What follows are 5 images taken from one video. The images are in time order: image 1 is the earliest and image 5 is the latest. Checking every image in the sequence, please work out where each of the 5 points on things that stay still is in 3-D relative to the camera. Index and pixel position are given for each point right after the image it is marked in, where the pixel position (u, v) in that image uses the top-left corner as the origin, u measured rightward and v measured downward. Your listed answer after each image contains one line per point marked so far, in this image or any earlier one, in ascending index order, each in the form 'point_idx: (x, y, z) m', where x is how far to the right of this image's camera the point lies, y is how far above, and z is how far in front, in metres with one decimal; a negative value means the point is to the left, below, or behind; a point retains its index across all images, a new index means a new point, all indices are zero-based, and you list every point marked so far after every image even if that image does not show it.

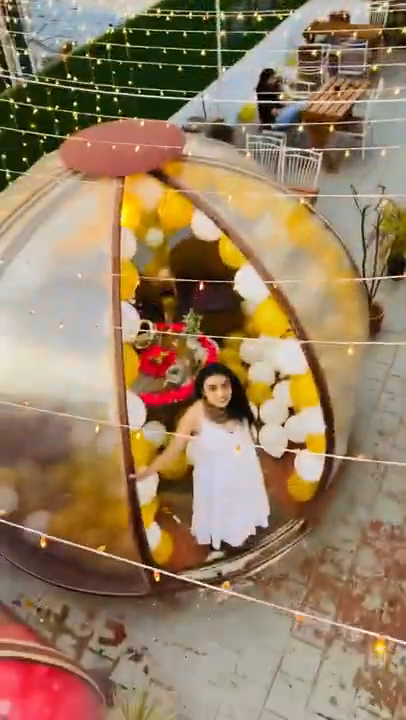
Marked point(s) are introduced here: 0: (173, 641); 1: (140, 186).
0: (-0.2, -2.0, +4.5) m
1: (-0.4, +1.1, +4.1) m
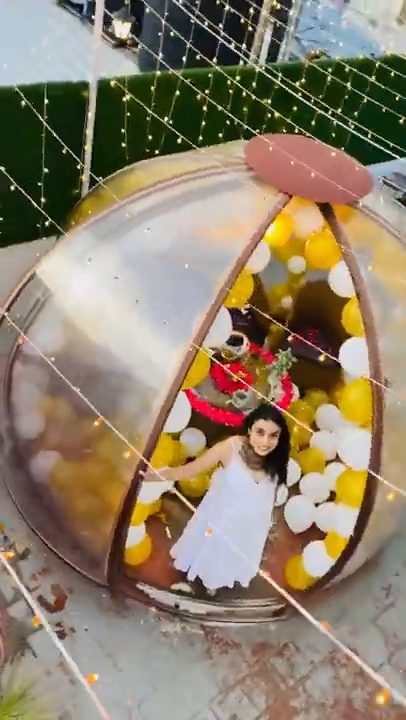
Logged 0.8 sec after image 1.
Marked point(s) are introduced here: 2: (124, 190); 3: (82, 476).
0: (-0.7, -2.0, +4.4) m
1: (+0.6, +0.9, +3.9) m
2: (-0.6, +1.2, +4.5) m
3: (-0.8, -0.8, +4.2) m
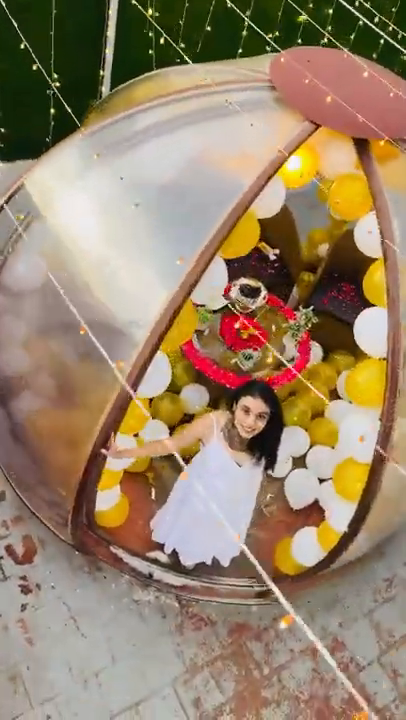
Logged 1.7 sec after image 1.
0: (-0.9, -1.6, +4.1) m
1: (+0.7, +1.1, +3.2) m
2: (-0.4, +1.6, +3.9) m
3: (-0.9, -0.4, +3.8) m
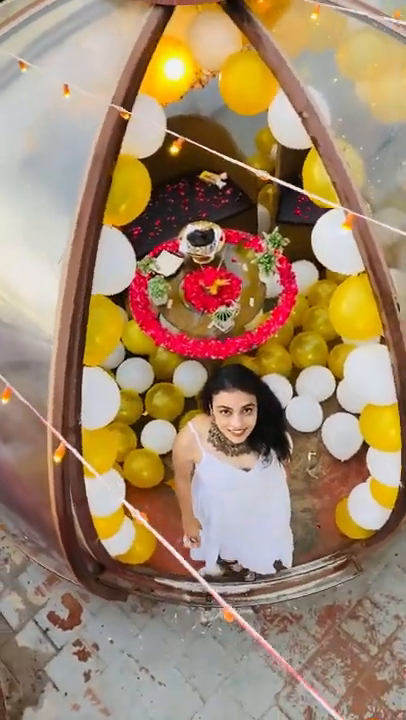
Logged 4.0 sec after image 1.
0: (-0.4, -1.7, +3.6) m
1: (0.0, +1.3, +2.4) m
2: (-1.2, +1.4, +3.1) m
3: (-0.9, -0.6, +3.3) m
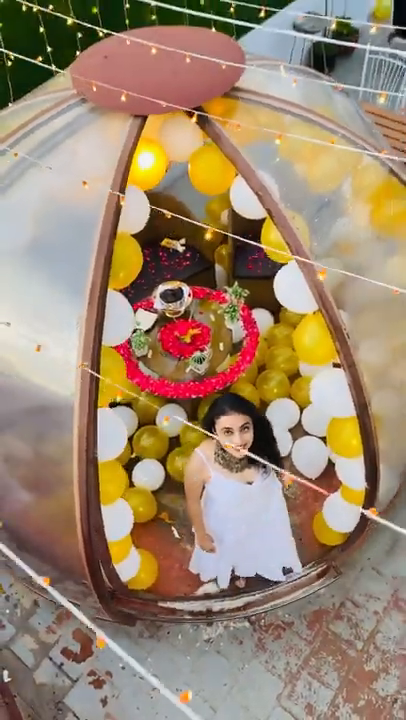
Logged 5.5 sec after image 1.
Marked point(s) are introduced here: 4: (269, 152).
0: (-0.4, -2.0, +3.9) m
1: (-0.2, +1.1, +3.0) m
2: (-1.4, +1.1, +3.6) m
3: (-0.9, -0.9, +3.6) m
4: (+0.3, +1.0, +3.0) m
